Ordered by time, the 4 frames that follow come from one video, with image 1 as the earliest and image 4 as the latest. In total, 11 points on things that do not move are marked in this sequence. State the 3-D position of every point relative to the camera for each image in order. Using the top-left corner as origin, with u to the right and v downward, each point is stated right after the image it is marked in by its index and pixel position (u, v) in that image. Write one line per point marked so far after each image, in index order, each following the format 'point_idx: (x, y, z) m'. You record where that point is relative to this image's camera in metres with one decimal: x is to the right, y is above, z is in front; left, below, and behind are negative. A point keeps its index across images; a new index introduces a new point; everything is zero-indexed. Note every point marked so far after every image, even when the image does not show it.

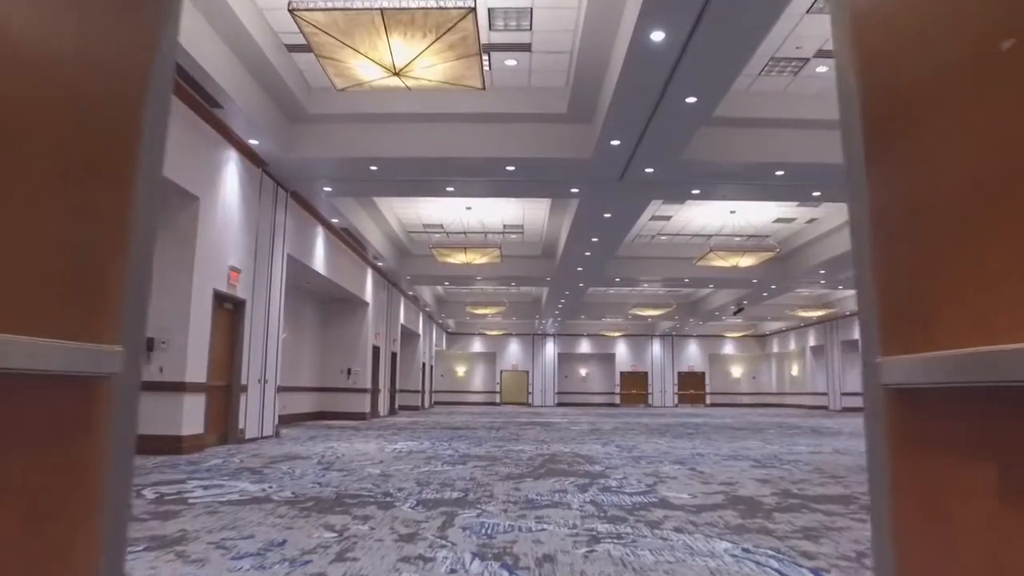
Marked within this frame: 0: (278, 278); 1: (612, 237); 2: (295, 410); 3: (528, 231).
0: (-3.6, +0.2, +11.7) m
1: (+2.0, +1.1, +15.5) m
2: (-4.9, -2.7, +17.1) m
3: (+0.4, +1.4, +18.3) m
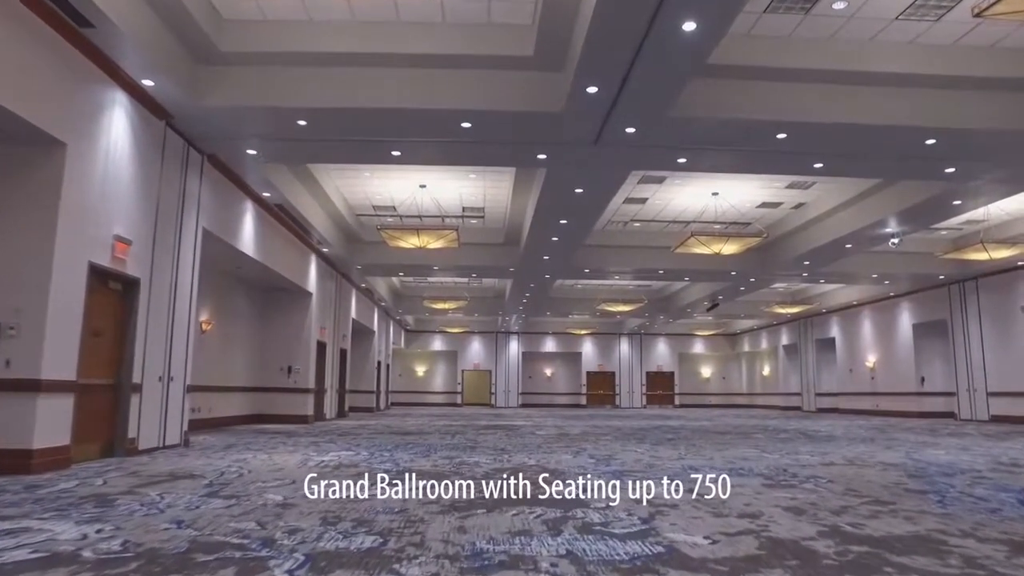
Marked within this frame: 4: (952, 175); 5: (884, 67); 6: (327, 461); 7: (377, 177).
0: (-4.2, +0.4, +9.8) m
1: (+1.3, +1.3, +13.8) m
2: (-5.7, -2.5, +15.1) m
3: (-0.5, +1.6, +16.6) m
4: (+6.3, +1.7, +11.0) m
5: (+4.2, +2.5, +8.6) m
6: (-2.0, -1.9, +8.2) m
7: (-2.4, +2.0, +13.9) m
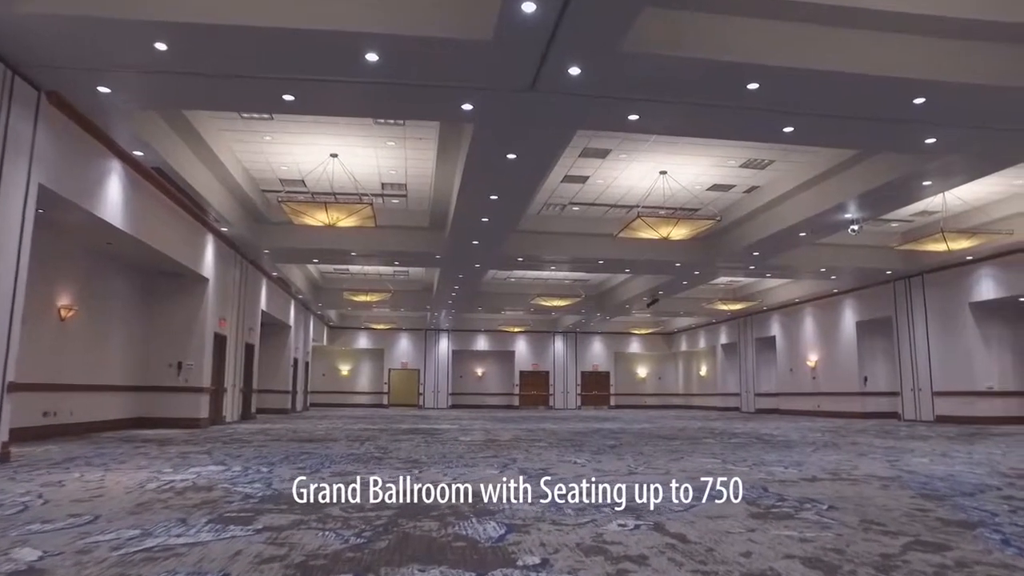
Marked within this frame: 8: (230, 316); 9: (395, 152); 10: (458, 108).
0: (-5.0, +0.7, +7.7) m
1: (+0.1, +1.5, +12.1) m
2: (-7.0, -2.2, +12.8) m
3: (-1.9, +1.9, +14.8) m
4: (+5.3, +1.8, +9.8) m
5: (+3.4, +2.7, +7.2) m
6: (-2.8, -1.6, +6.3) m
7: (-3.6, +2.3, +11.9) m
8: (-6.3, -0.7, +17.1) m
9: (-1.9, +2.2, +12.4) m
10: (-0.6, +2.0, +8.6) m
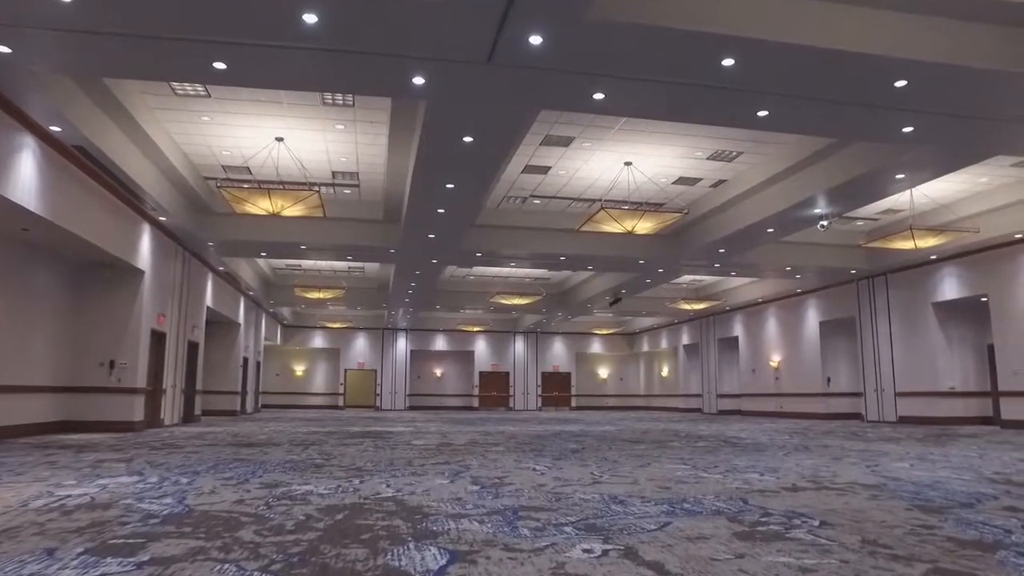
0: (-5.4, +0.8, +6.7) m
1: (-0.6, +1.6, +11.4) m
2: (-7.7, -2.0, +11.8) m
3: (-2.7, +2.0, +13.9) m
4: (+4.8, +1.9, +9.3) m
5: (+3.1, +2.8, +6.7) m
6: (-3.1, -1.5, +5.5) m
7: (-4.2, +2.4, +11.0) m
8: (-7.2, -0.5, +16.1) m
9: (-2.5, +2.3, +11.6) m
10: (-1.1, +2.1, +7.9) m
